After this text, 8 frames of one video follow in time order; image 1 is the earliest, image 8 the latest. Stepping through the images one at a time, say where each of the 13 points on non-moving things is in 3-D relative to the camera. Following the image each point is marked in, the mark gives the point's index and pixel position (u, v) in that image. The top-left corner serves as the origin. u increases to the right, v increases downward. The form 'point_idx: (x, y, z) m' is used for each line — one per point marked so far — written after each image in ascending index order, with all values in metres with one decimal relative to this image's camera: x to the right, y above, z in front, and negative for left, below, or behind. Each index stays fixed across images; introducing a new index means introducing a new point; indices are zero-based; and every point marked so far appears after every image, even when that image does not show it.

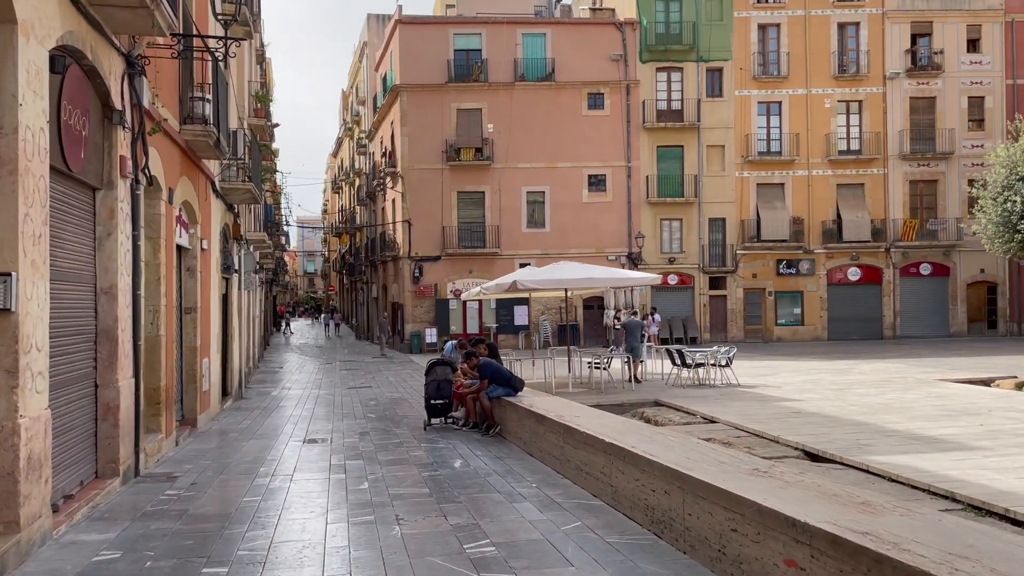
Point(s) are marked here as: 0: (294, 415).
0: (-3.8, -2.2, +14.7) m
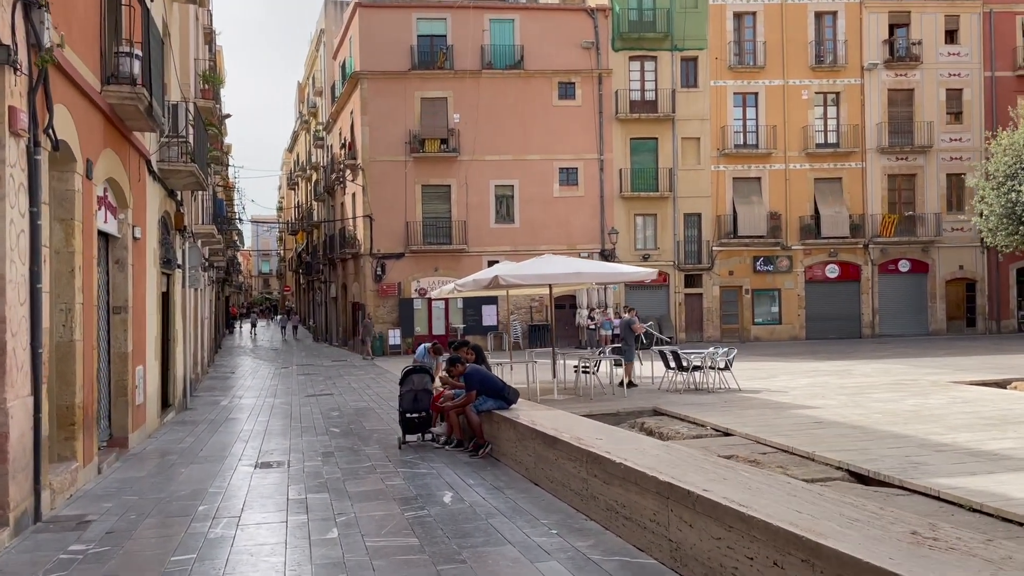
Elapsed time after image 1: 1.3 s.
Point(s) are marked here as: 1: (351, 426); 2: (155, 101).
0: (-4.1, -2.2, +12.8) m
1: (-2.5, -2.1, +12.7) m
2: (-4.3, +2.3, +10.1) m
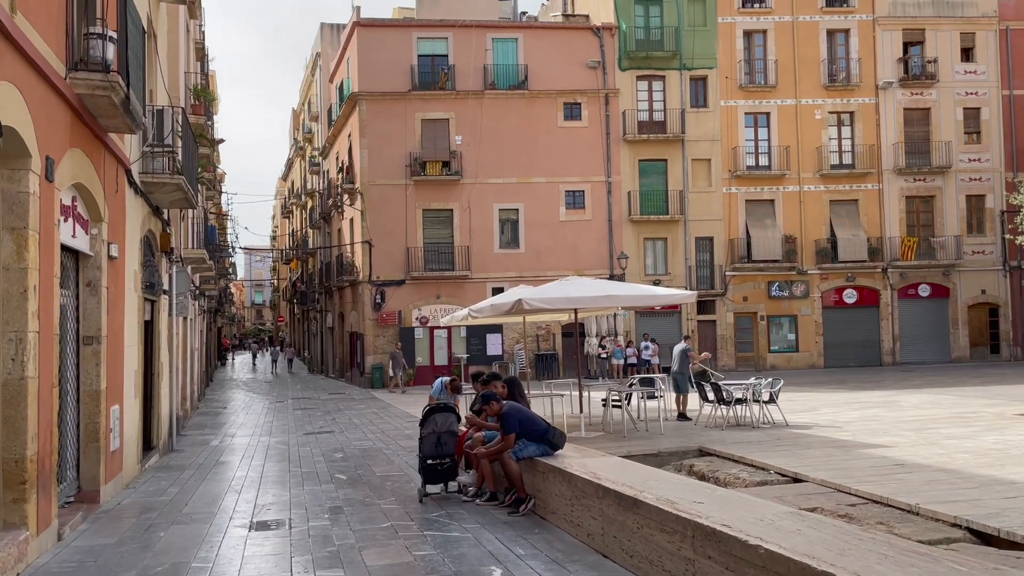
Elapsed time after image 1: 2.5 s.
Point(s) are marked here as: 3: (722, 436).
0: (-3.7, -2.5, +11.2) m
1: (-2.1, -2.5, +11.1) m
2: (-3.9, +2.0, +8.7) m
3: (+3.4, -2.4, +13.4) m
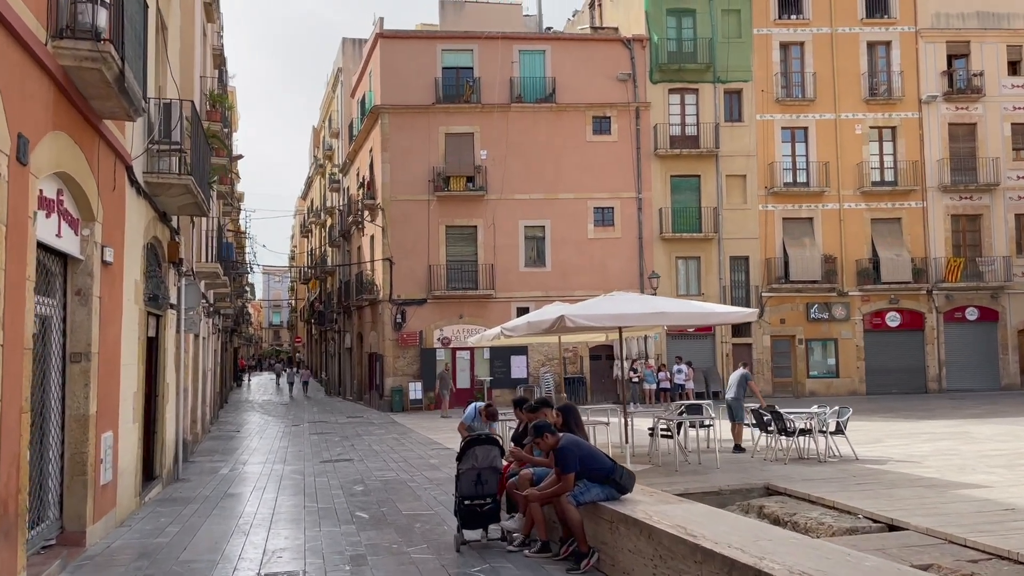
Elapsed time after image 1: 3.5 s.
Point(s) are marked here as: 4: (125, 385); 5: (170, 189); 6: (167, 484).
0: (-3.1, -2.7, +9.9) m
1: (-1.5, -2.6, +9.8) m
2: (-3.4, +1.9, +7.5) m
3: (+3.9, -2.6, +11.9) m
4: (-4.4, -1.1, +9.6) m
5: (-4.4, +1.3, +10.8) m
6: (-5.2, -3.0, +12.6) m
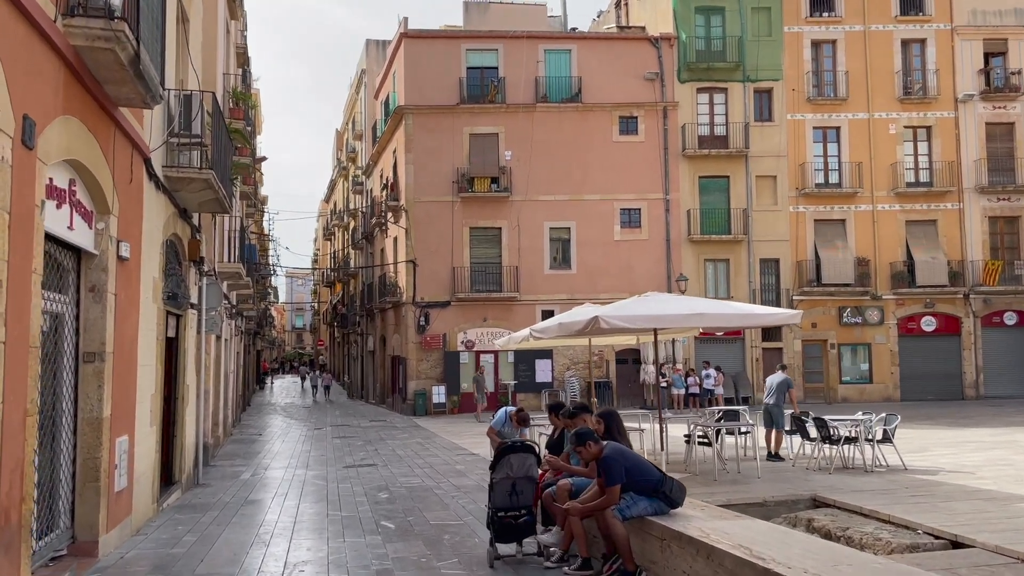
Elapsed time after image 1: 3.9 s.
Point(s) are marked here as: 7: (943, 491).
0: (-2.8, -2.7, +9.5) m
1: (-1.2, -2.6, +9.4) m
2: (-3.1, +2.0, +7.1) m
3: (+4.4, -2.6, +11.3) m
4: (-4.1, -1.1, +9.2) m
5: (-4.0, +1.3, +10.5) m
6: (-4.8, -2.9, +12.3) m
7: (+5.3, -2.5, +10.3) m
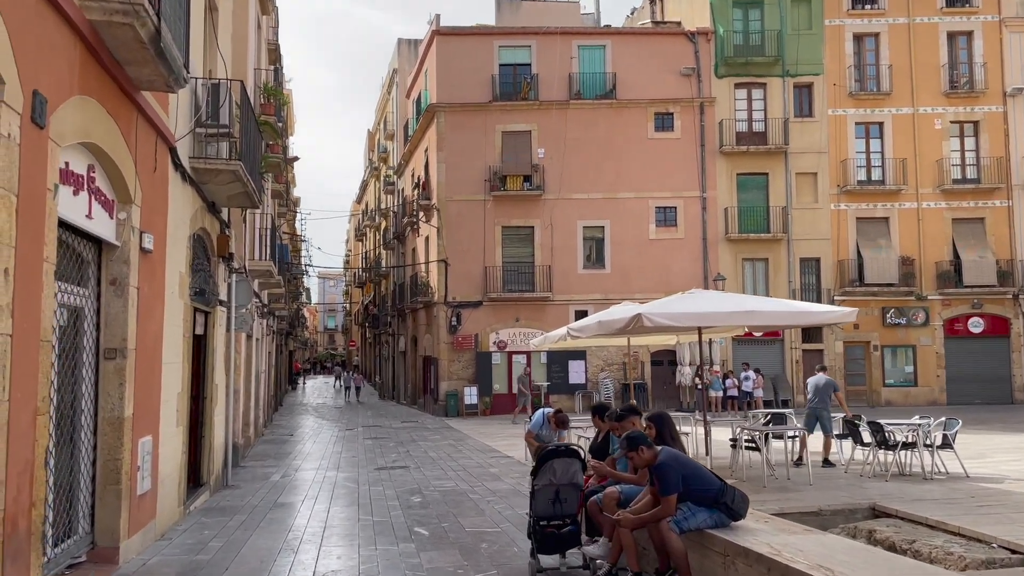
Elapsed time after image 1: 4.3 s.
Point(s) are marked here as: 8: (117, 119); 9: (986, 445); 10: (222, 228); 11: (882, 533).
0: (-2.3, -2.6, +9.1) m
1: (-0.7, -2.5, +8.9) m
2: (-2.7, +2.0, +6.8) m
3: (+4.8, -2.6, +10.7) m
4: (-3.6, -1.0, +8.8) m
5: (-3.5, +1.4, +10.1) m
6: (-4.2, -2.9, +11.9) m
7: (+5.8, -2.5, +9.6) m
8: (-3.1, +1.4, +6.7) m
9: (+8.4, -2.8, +14.9) m
10: (-4.3, +0.9, +12.3) m
11: (+3.7, -2.5, +8.5) m
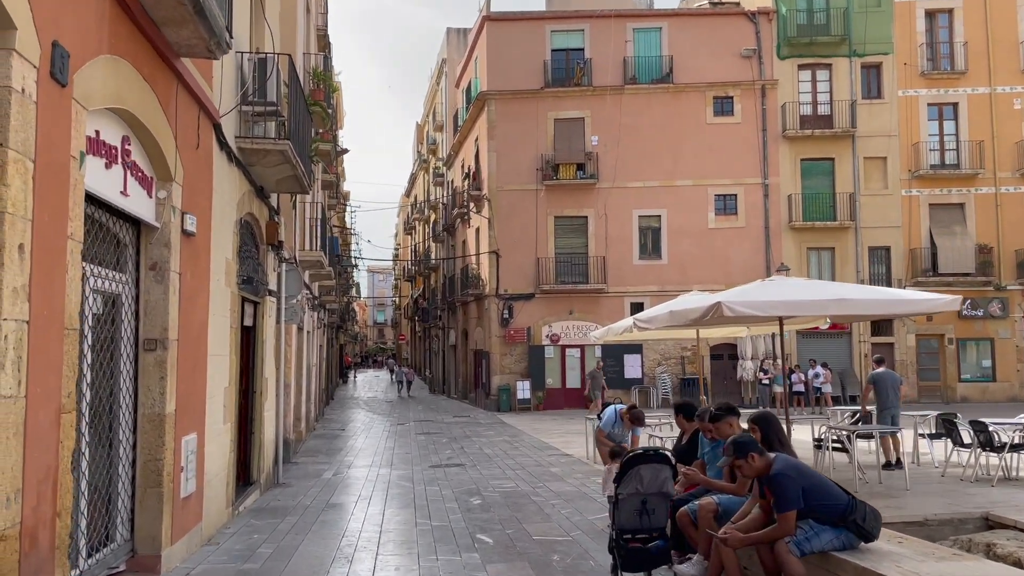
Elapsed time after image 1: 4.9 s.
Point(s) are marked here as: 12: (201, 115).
0: (-1.6, -2.5, +8.5) m
1: (0.0, -2.4, +8.2) m
2: (-2.2, +2.1, +6.1) m
3: (+5.6, -2.4, +9.6) m
4: (-3.0, -0.9, +8.3) m
5: (-2.8, +1.5, +9.5) m
6: (-3.4, -2.8, +11.4) m
7: (+6.5, -2.3, +8.5) m
8: (-2.6, +1.5, +6.1) m
9: (+9.5, -2.6, +13.6) m
10: (-3.4, +1.0, +11.7) m
11: (+4.4, -2.3, +7.5) m
12: (-2.8, +1.5, +7.5) m
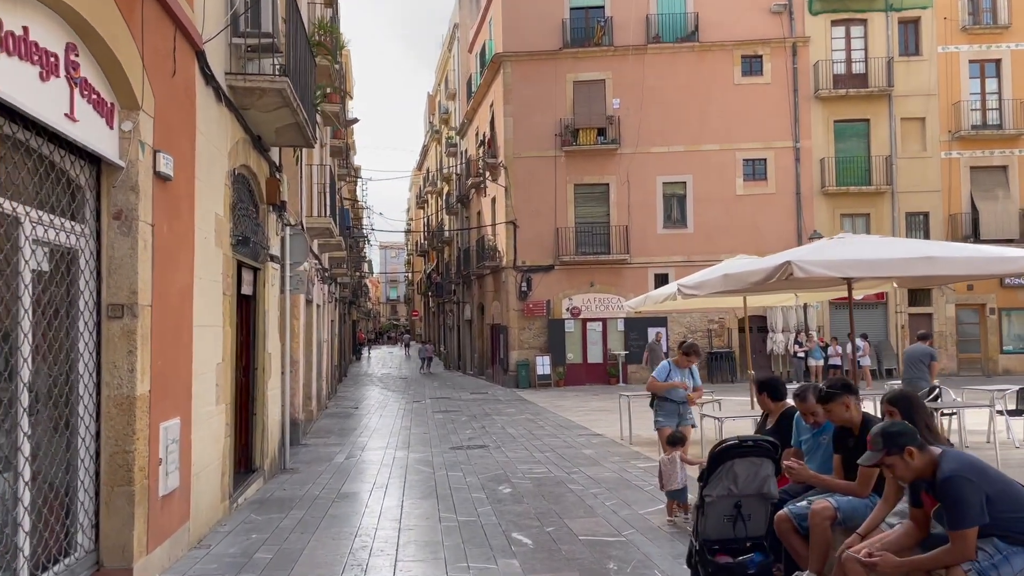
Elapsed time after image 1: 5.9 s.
0: (-1.3, -2.1, +7.3) m
1: (+0.3, -2.0, +7.0) m
2: (-1.9, +2.4, +4.8) m
3: (+6.0, -2.0, +8.4) m
4: (-2.6, -0.5, +7.1) m
5: (-2.5, +1.9, +8.2) m
6: (-3.0, -2.3, +10.2) m
7: (+6.9, -1.9, +7.2) m
8: (-2.3, +1.8, +4.8) m
9: (+9.9, -2.0, +12.3) m
10: (-3.0, +1.5, +10.5) m
11: (+4.7, -2.0, +6.2) m
12: (-2.5, +1.9, +6.2) m
